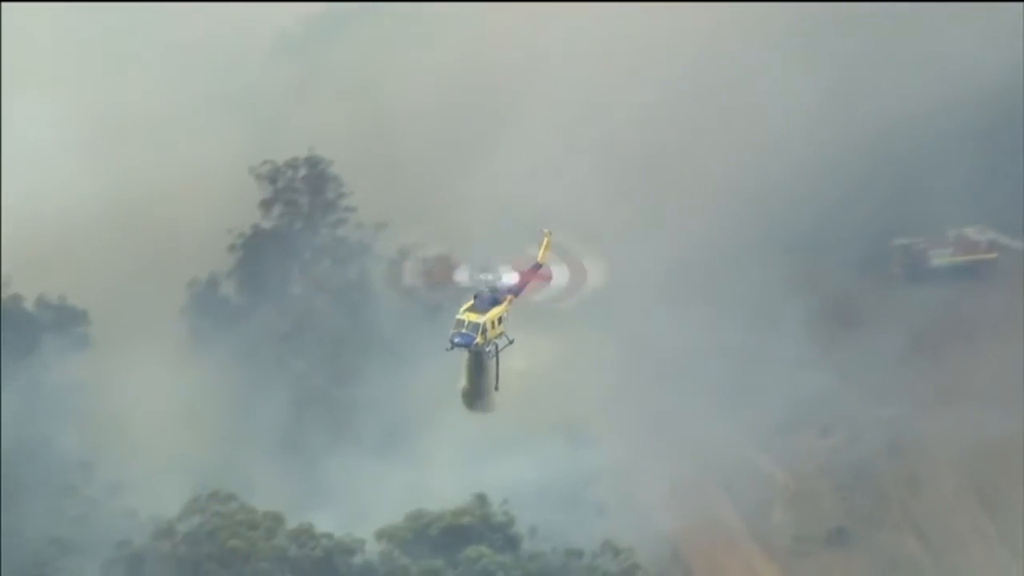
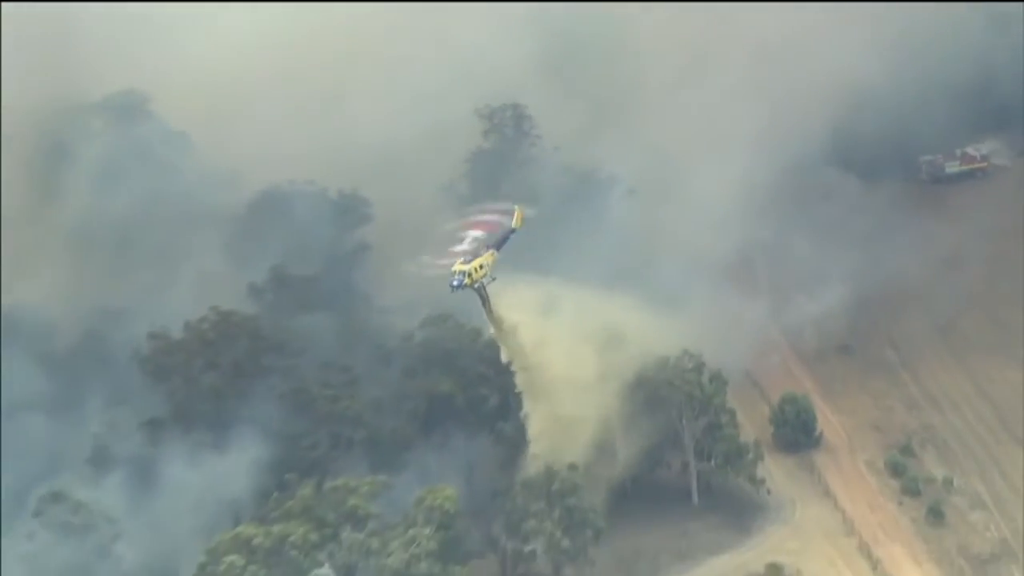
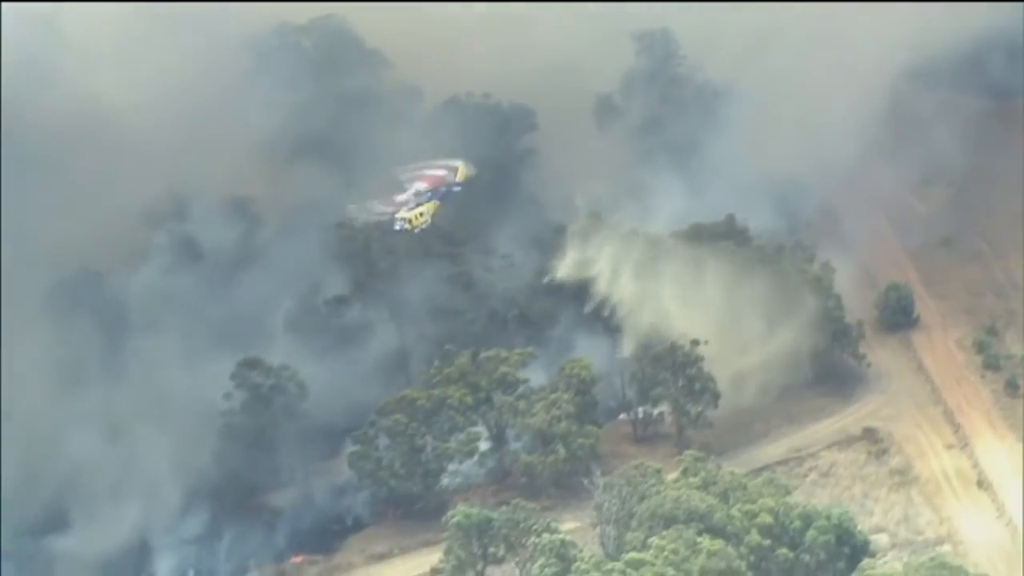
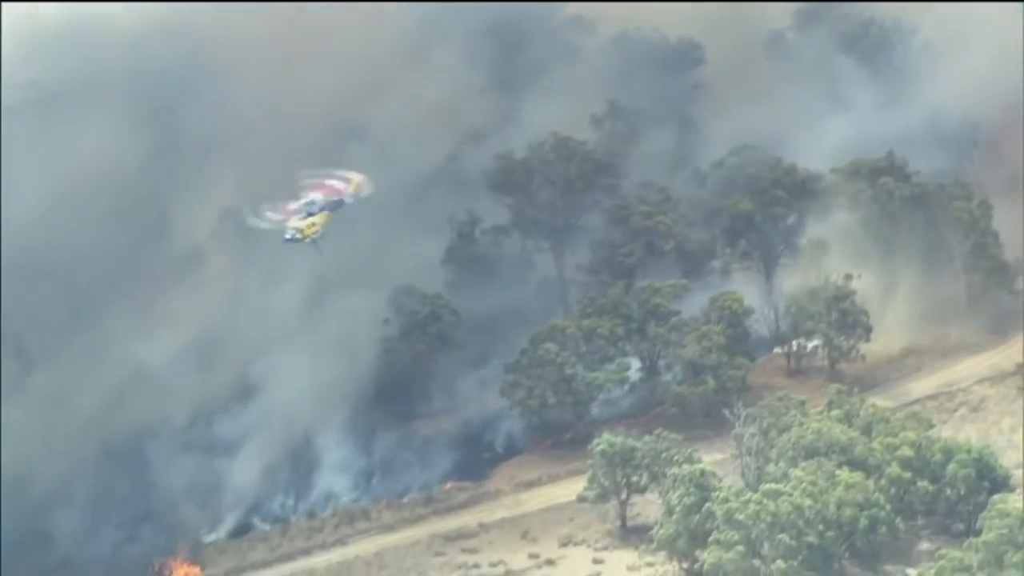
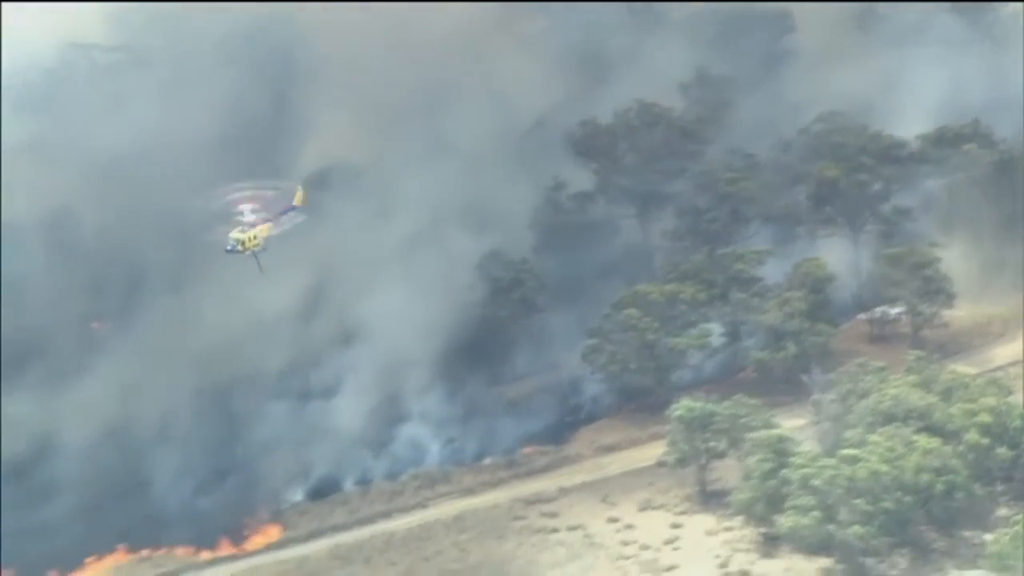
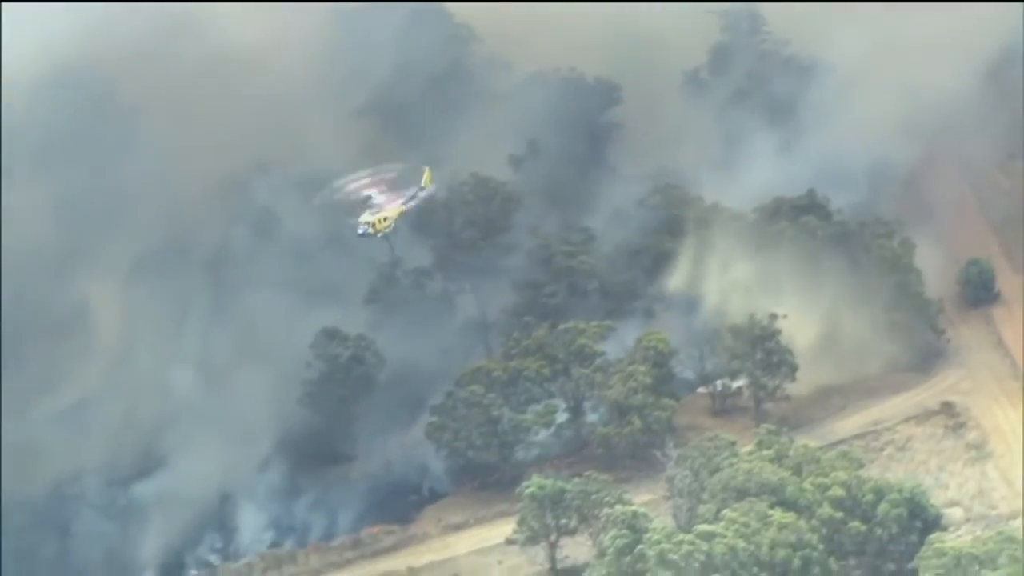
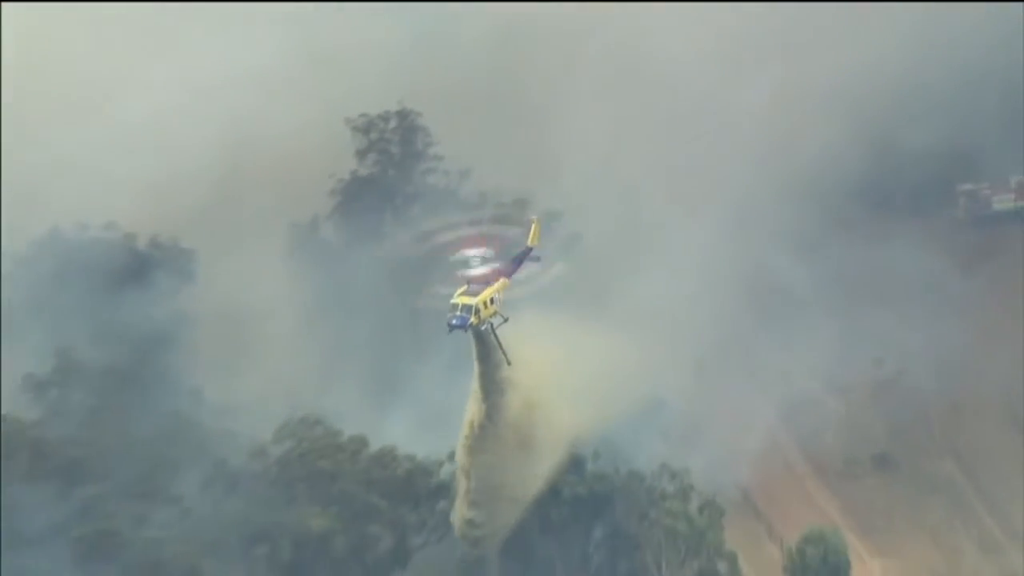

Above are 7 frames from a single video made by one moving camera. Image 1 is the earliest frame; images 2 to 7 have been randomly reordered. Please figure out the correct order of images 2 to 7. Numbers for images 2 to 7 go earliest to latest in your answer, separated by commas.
7, 2, 3, 6, 4, 5
